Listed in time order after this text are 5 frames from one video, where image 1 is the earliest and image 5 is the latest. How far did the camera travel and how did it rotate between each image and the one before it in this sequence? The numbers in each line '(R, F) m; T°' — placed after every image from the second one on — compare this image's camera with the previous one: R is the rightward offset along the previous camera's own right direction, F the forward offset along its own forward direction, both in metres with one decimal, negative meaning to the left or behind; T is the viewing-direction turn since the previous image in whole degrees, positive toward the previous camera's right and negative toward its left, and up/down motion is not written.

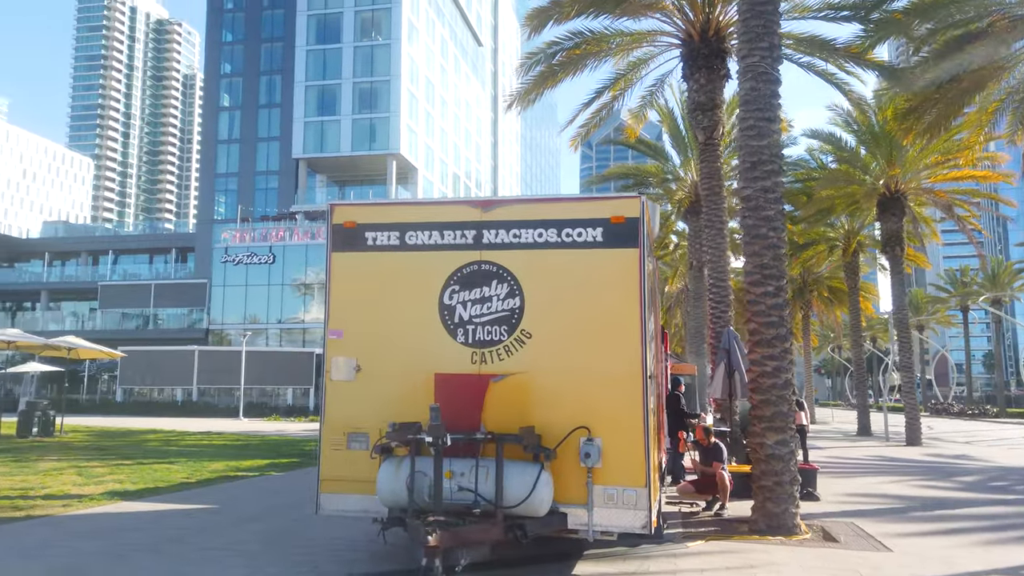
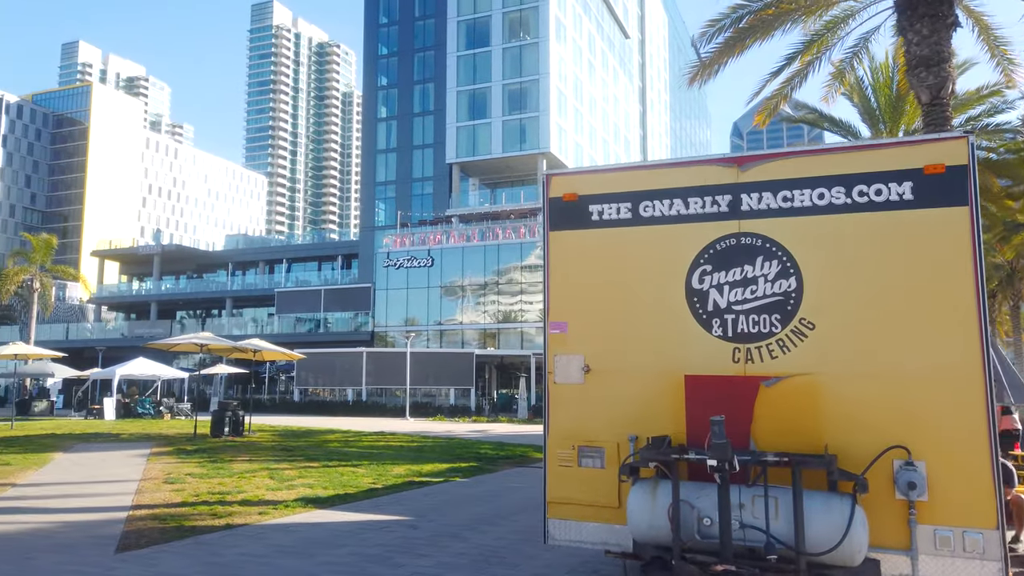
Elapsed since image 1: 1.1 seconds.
(-0.8, +1.1) m; -11°
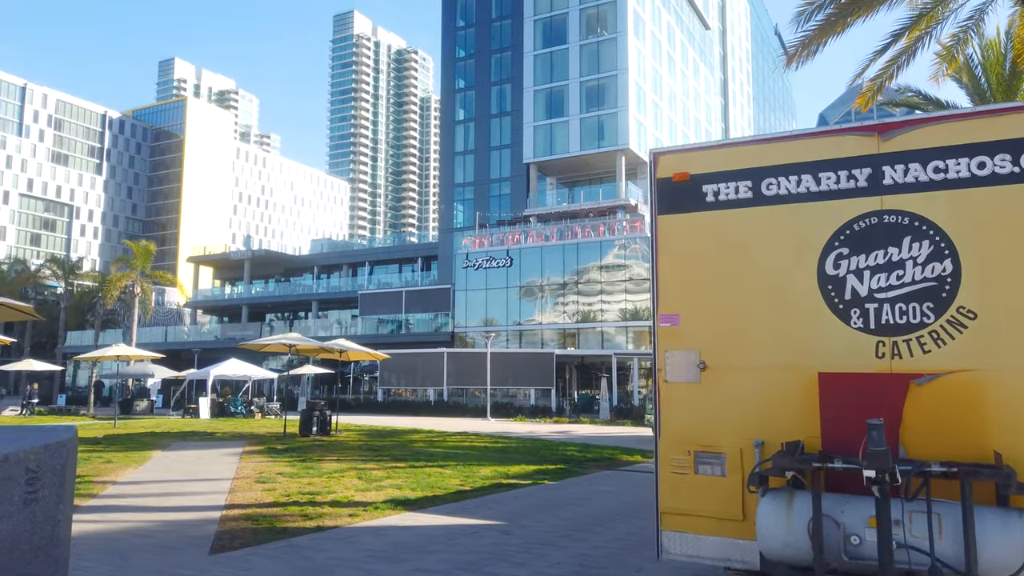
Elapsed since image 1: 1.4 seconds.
(-0.2, +0.4) m; -6°
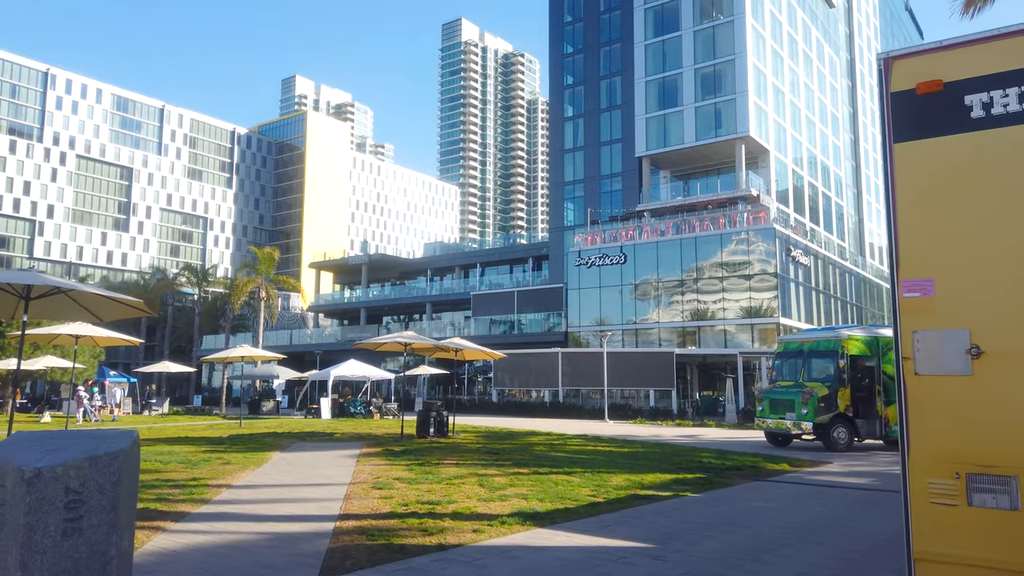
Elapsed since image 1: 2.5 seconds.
(-0.3, +1.2) m; -8°
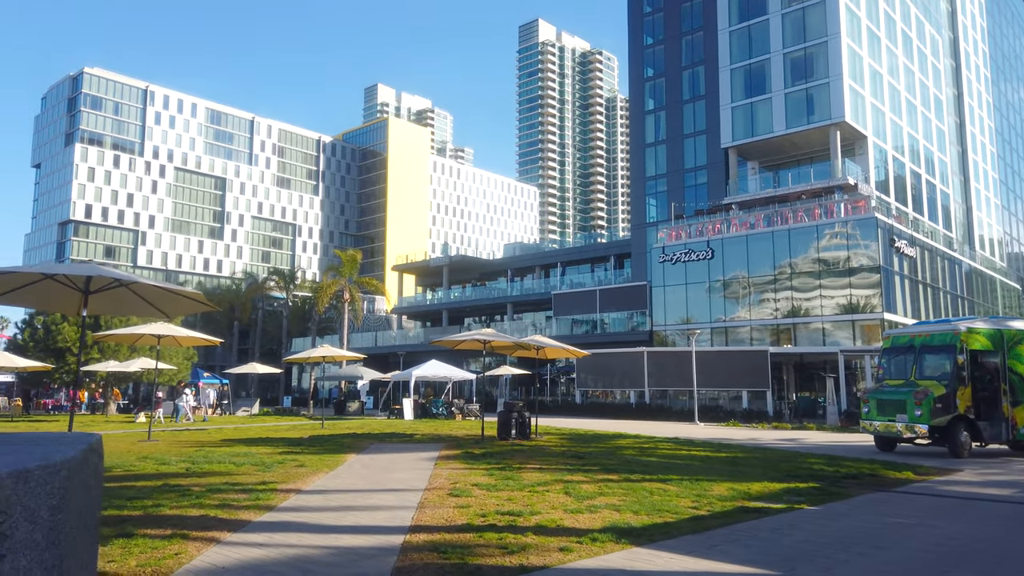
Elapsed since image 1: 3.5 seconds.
(-0.1, +1.0) m; -6°
